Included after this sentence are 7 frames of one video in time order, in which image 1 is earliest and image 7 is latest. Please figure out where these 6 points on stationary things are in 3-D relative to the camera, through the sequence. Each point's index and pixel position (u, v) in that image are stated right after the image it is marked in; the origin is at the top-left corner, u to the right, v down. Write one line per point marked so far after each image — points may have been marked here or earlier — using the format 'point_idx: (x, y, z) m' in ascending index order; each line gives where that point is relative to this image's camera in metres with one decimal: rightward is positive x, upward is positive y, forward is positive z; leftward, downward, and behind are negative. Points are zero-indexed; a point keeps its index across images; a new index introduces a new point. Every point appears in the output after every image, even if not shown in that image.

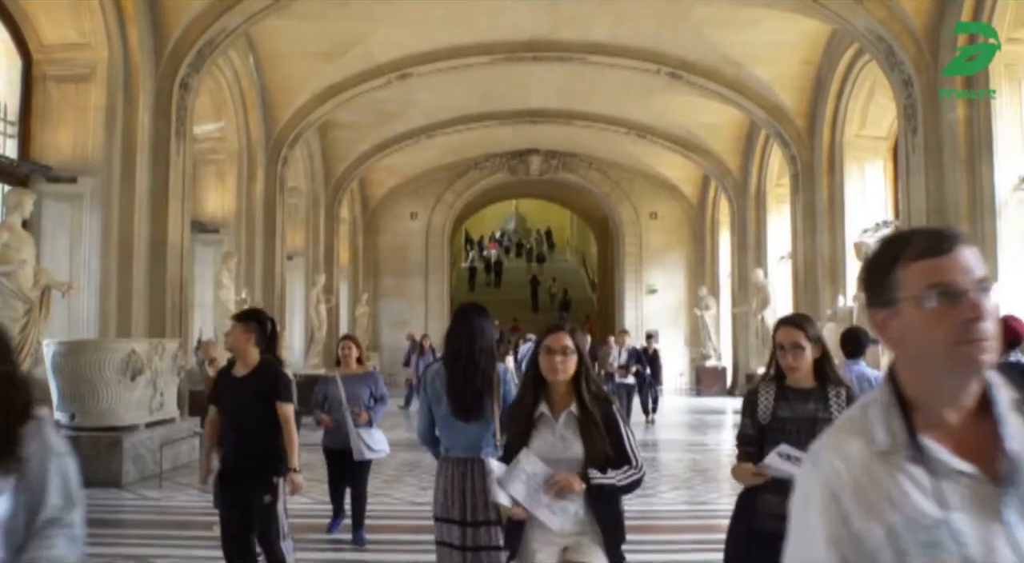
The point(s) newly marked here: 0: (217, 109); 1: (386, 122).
0: (-4.1, +2.4, +13.5) m
1: (-2.3, +2.8, +17.7) m
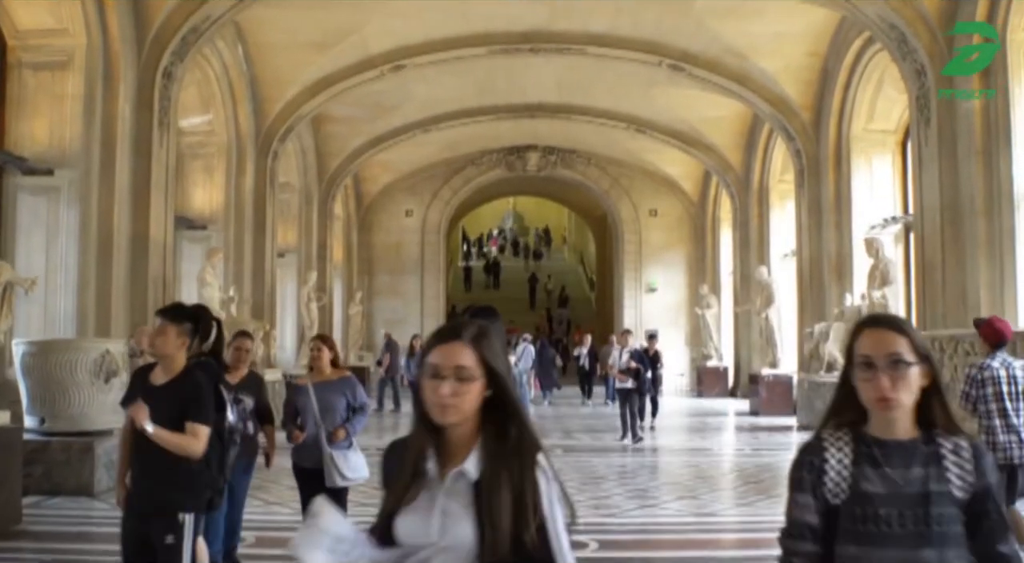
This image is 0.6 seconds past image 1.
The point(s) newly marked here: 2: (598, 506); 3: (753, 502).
0: (-4.1, +2.4, +13.1) m
1: (-2.3, +2.9, +17.3) m
2: (+0.6, -1.5, +6.5) m
3: (+1.7, -1.5, +6.9) m
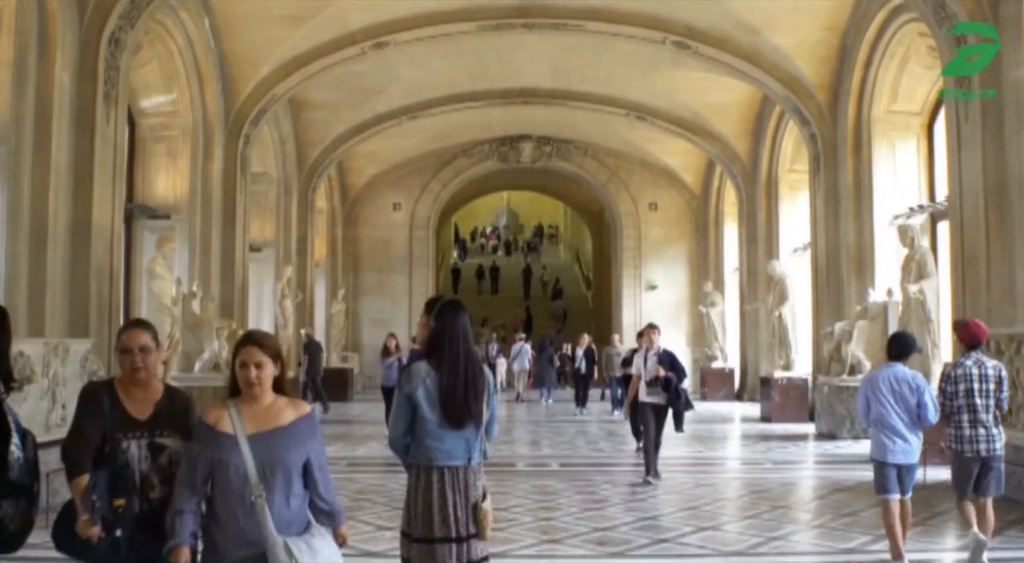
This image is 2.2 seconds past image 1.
0: (-4.2, +2.5, +12.0) m
1: (-2.5, +2.9, +16.2) m
2: (+0.5, -1.4, +5.4) m
3: (+1.6, -1.5, +5.8) m
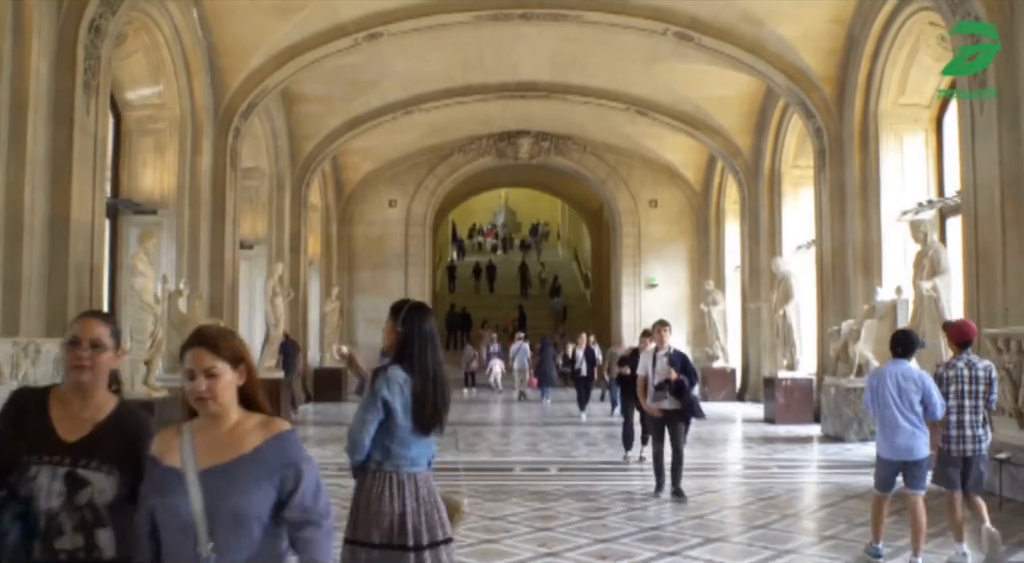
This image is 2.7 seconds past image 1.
0: (-4.2, +2.5, +11.6) m
1: (-2.5, +3.0, +15.9) m
2: (+0.5, -1.4, +5.1) m
3: (+1.6, -1.5, +5.4) m
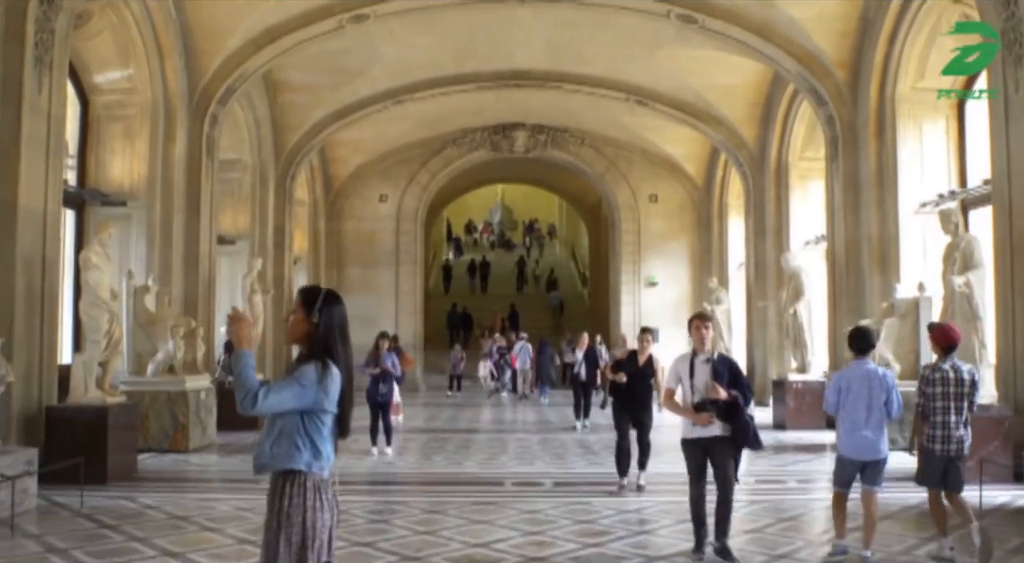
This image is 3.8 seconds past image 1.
0: (-4.3, +2.5, +10.9) m
1: (-2.6, +3.0, +15.1) m
2: (+0.4, -1.4, +4.4) m
3: (+1.5, -1.4, +4.7) m
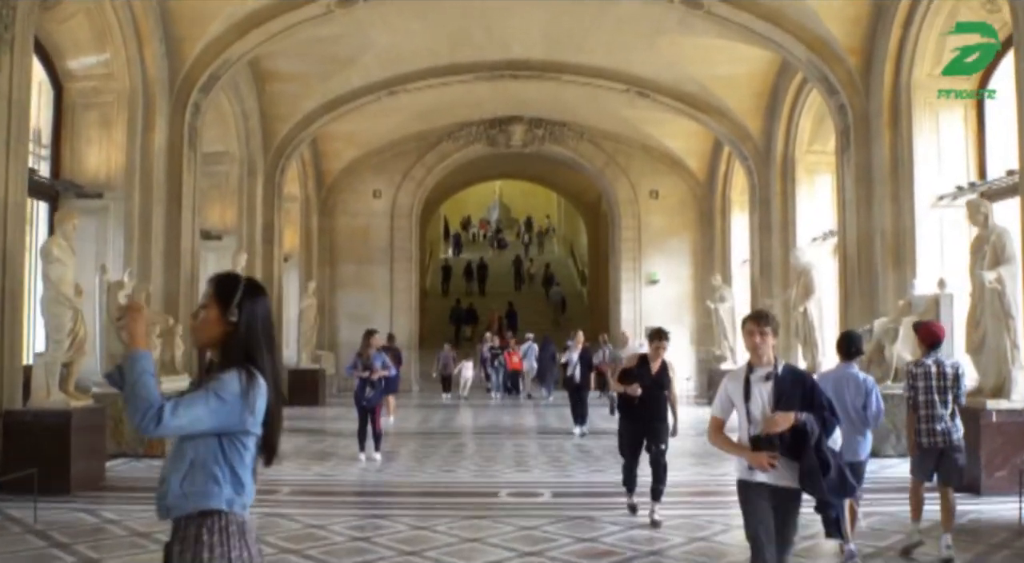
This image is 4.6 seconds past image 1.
0: (-4.3, +2.6, +10.3) m
1: (-2.6, +3.1, +14.6) m
2: (+0.4, -1.3, +3.8) m
3: (+1.5, -1.4, +4.2) m
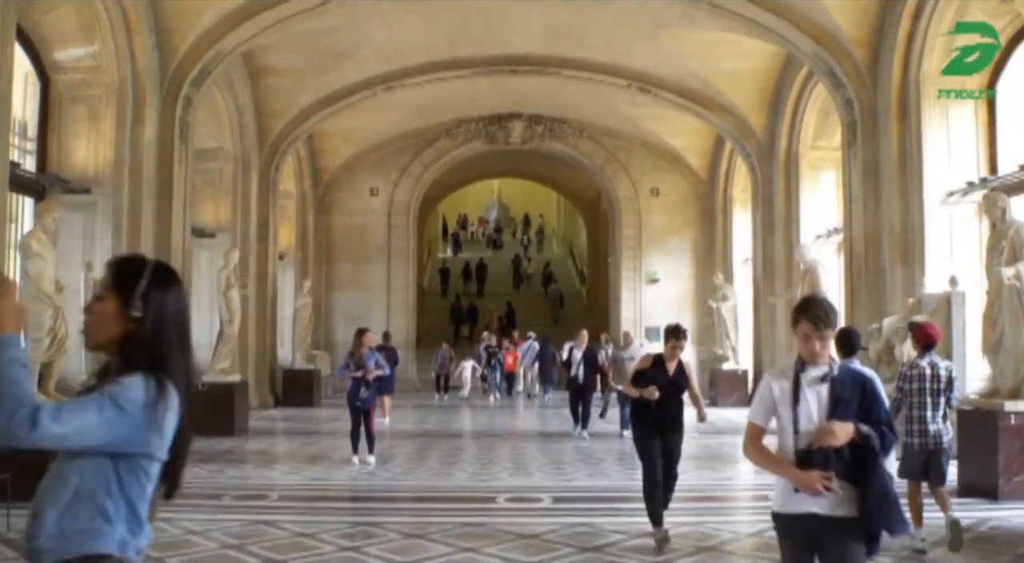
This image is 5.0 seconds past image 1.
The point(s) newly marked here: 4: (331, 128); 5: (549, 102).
0: (-4.4, +2.6, +10.0) m
1: (-2.7, +3.1, +14.3) m
2: (+0.4, -1.3, +3.6) m
3: (+1.5, -1.4, +3.9) m
4: (-3.3, +2.8, +17.7) m
5: (+0.7, +3.2, +17.7) m
